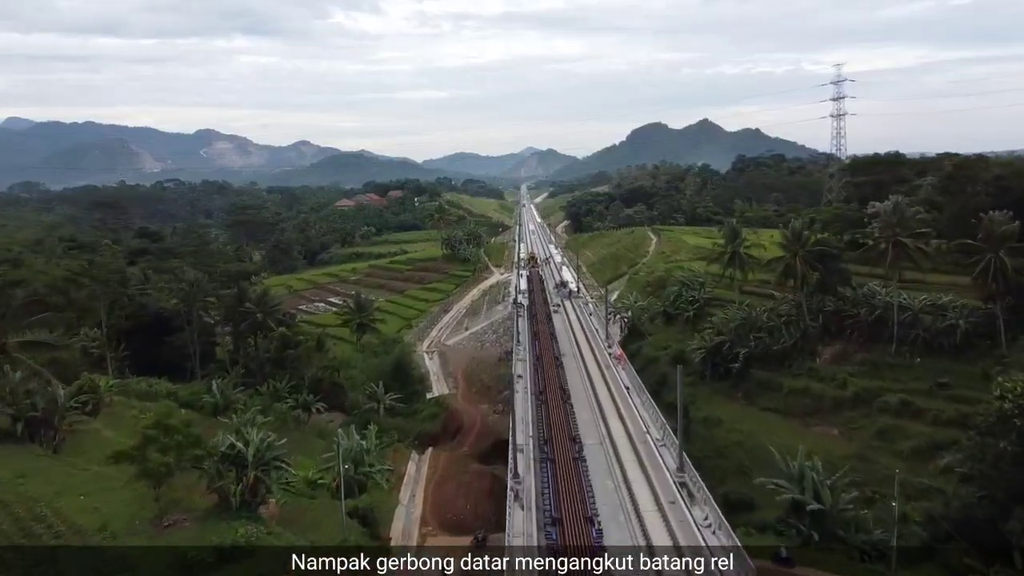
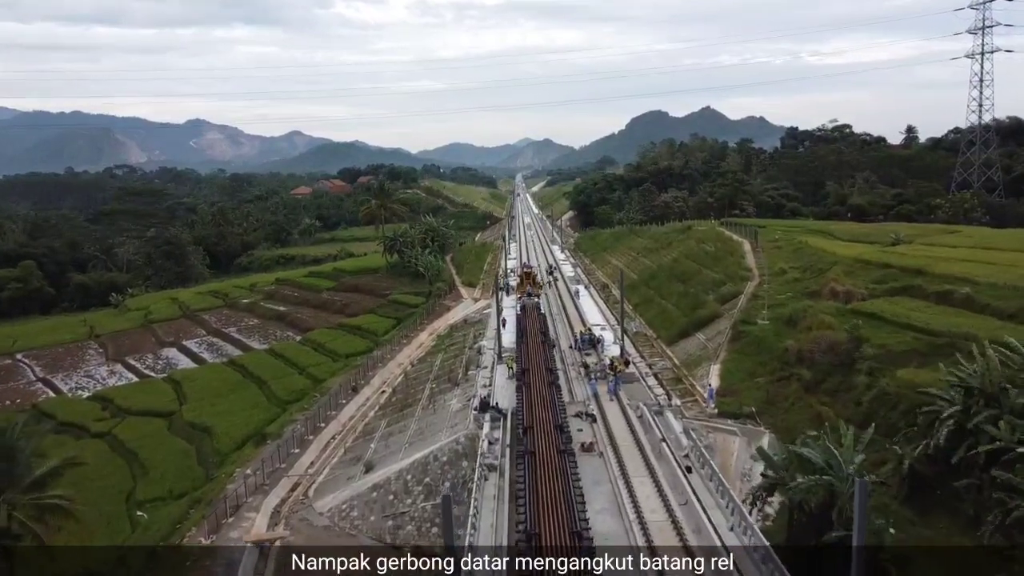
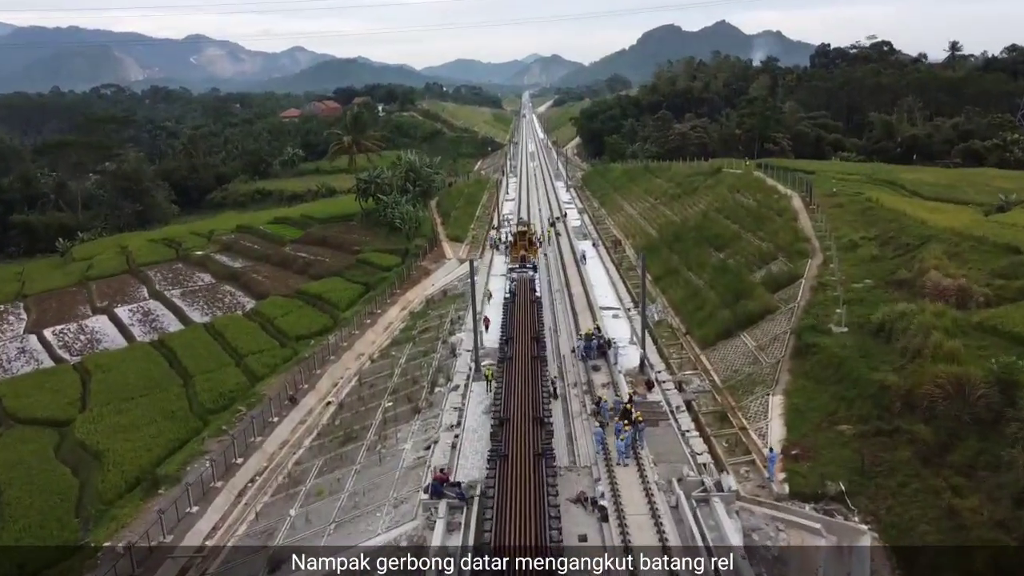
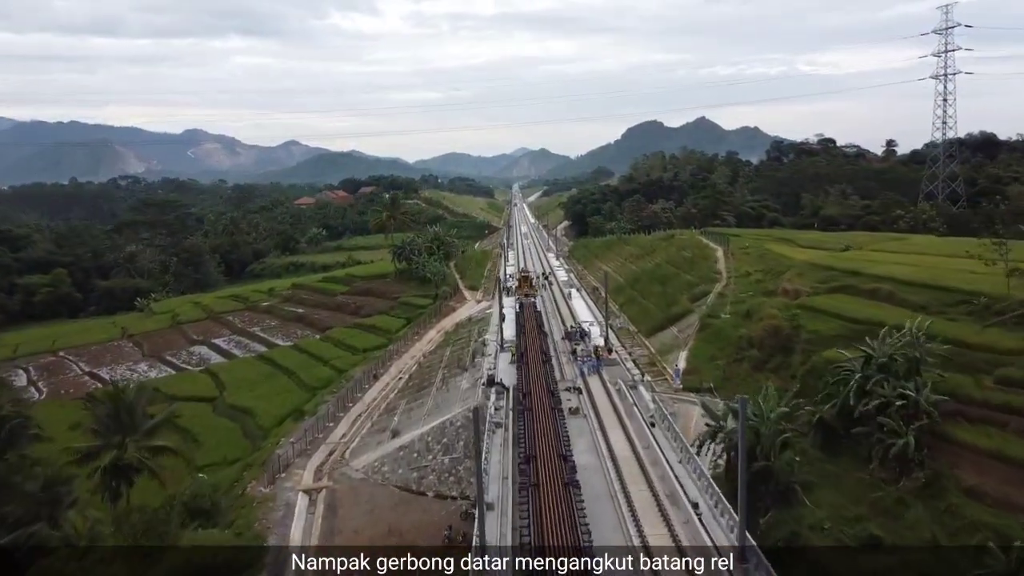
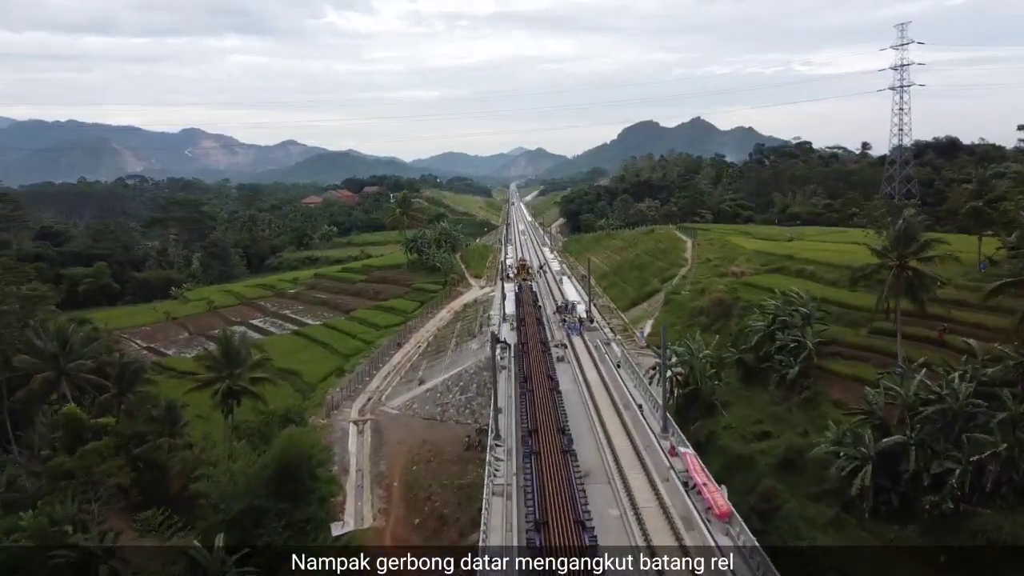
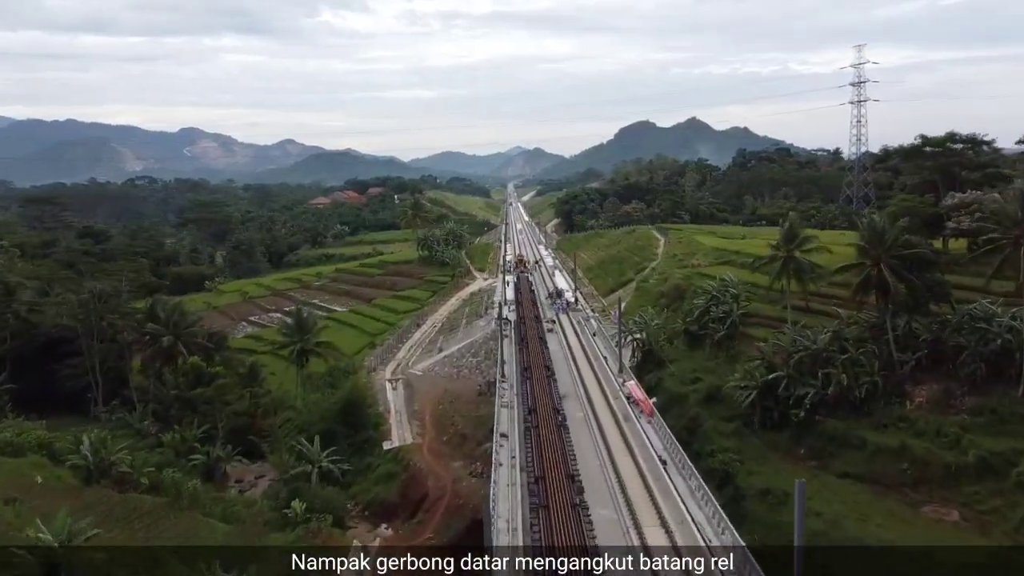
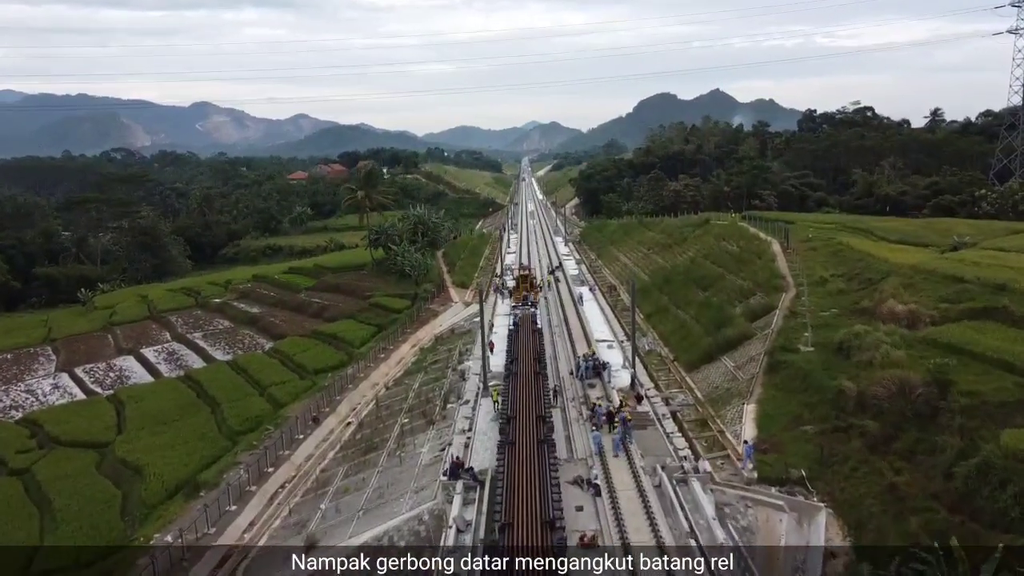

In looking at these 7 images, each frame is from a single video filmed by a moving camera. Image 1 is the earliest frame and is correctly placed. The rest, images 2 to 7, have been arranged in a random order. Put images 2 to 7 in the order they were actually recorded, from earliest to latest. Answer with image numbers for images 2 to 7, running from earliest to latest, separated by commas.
6, 5, 4, 2, 7, 3
